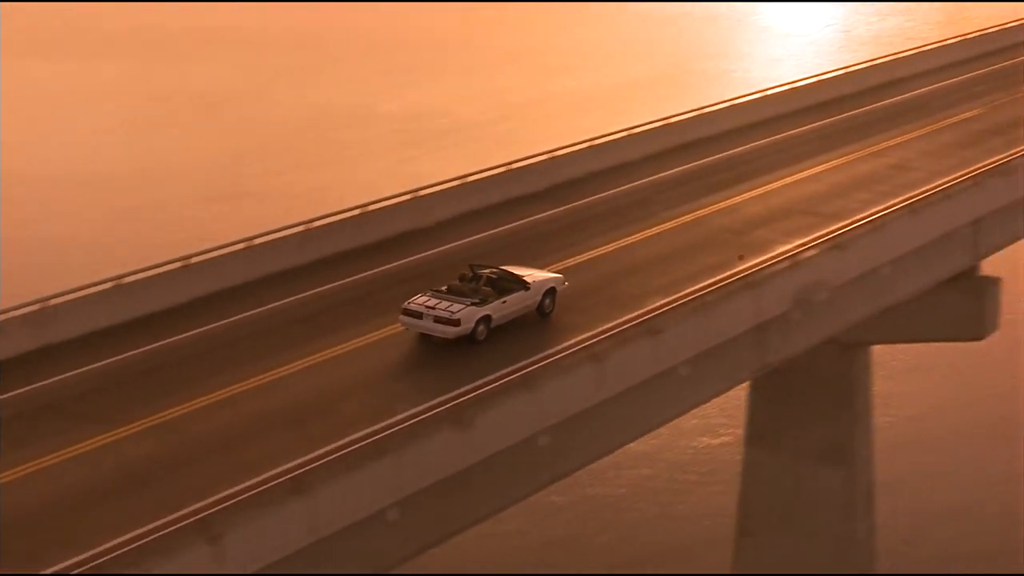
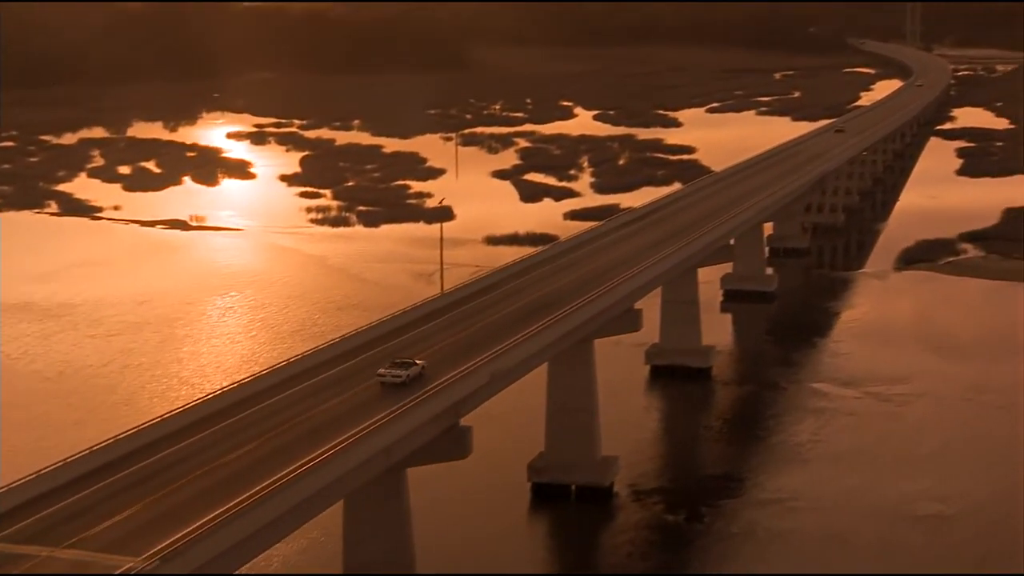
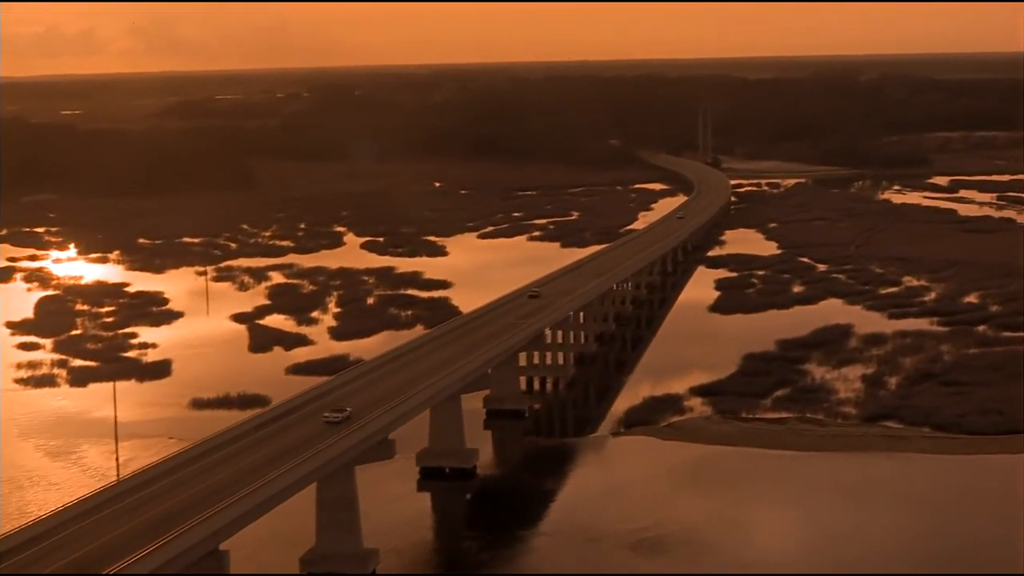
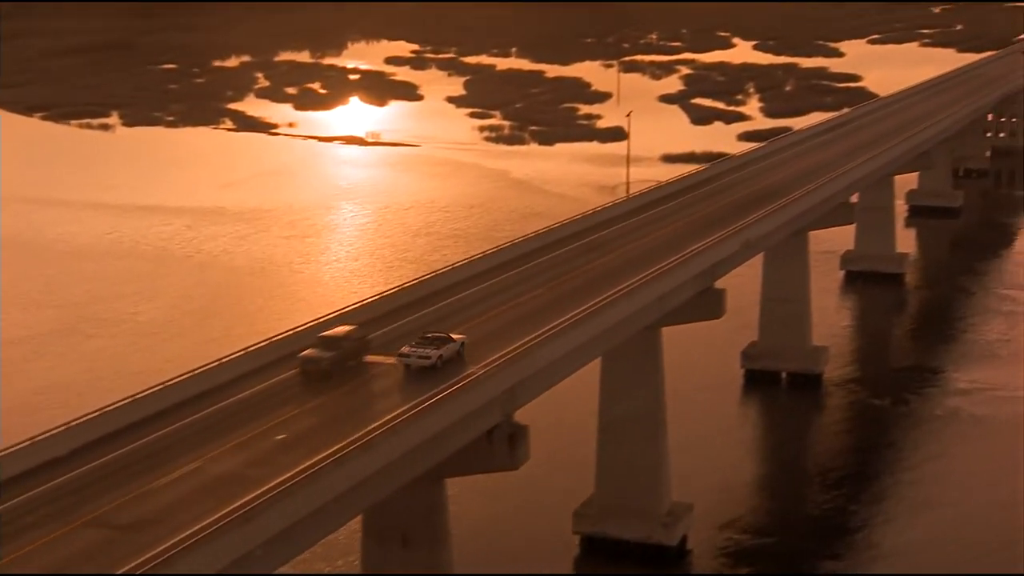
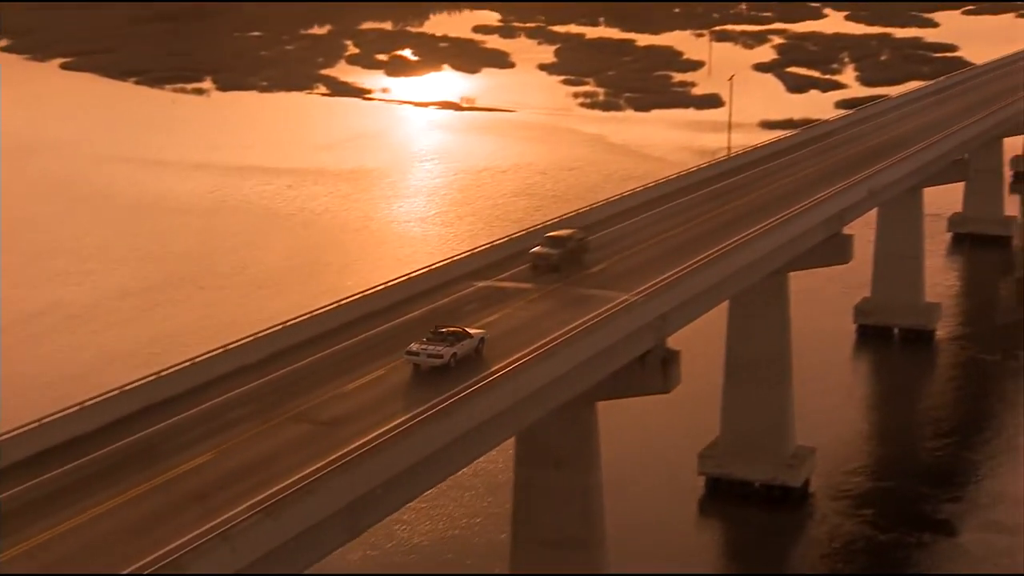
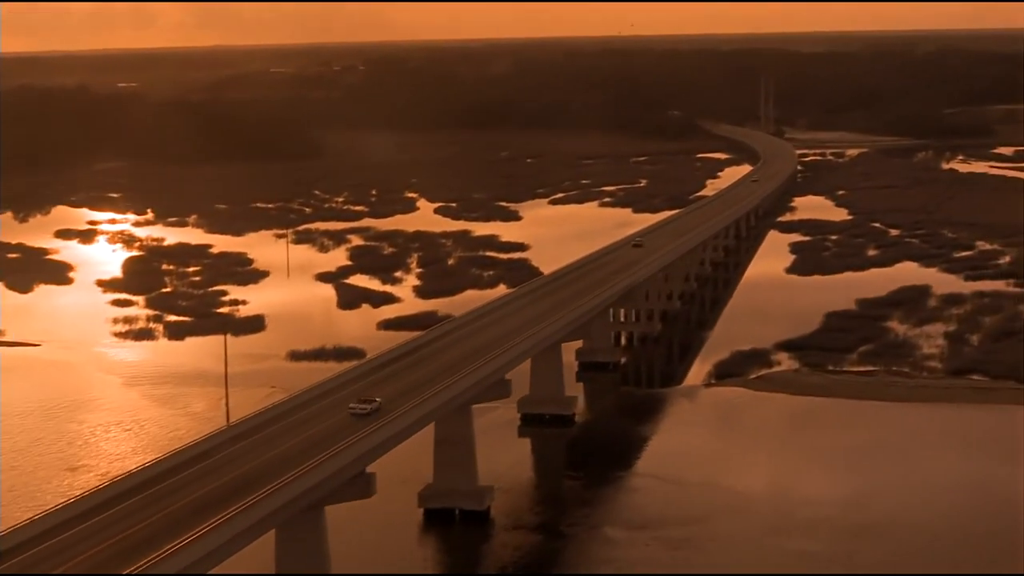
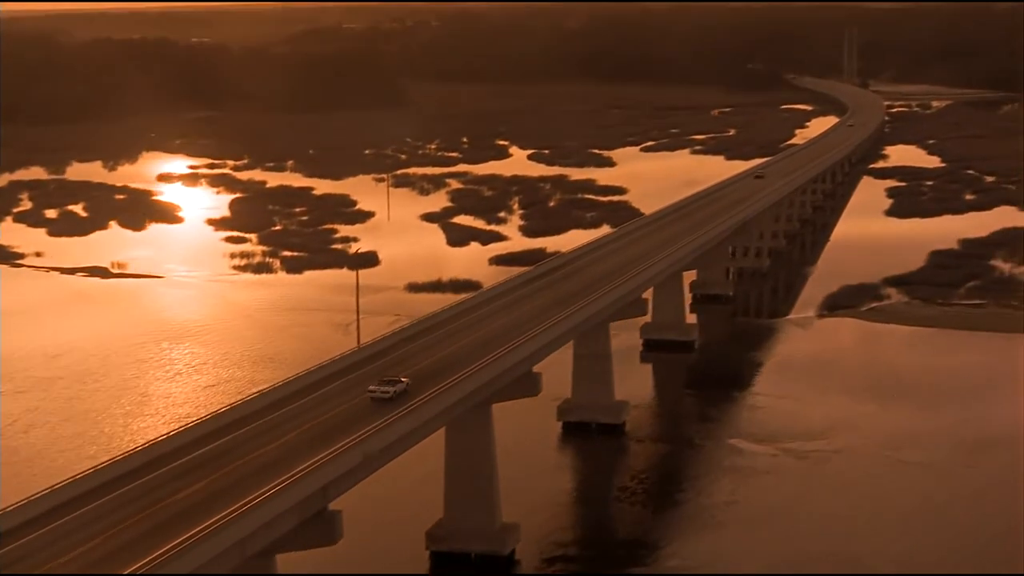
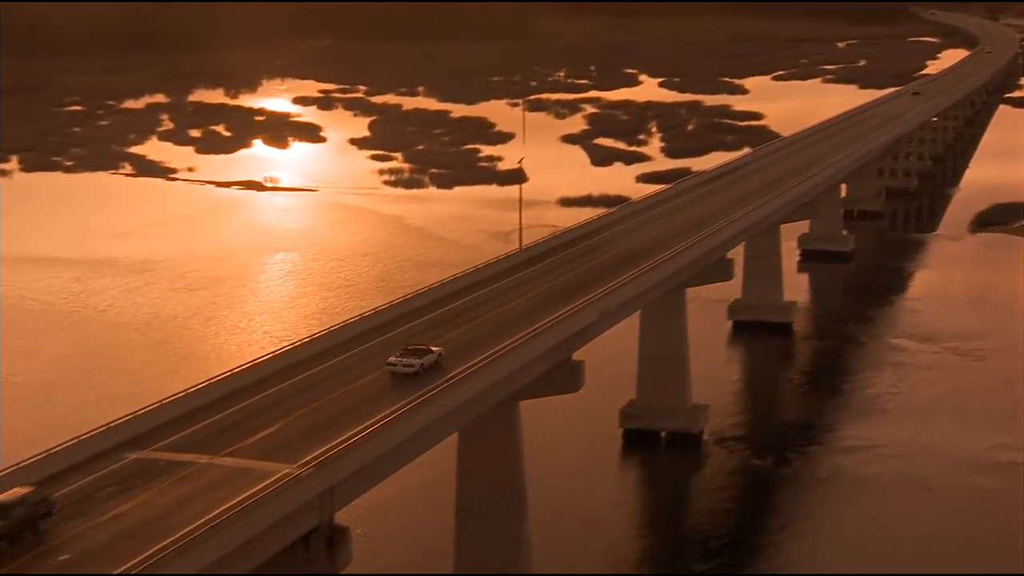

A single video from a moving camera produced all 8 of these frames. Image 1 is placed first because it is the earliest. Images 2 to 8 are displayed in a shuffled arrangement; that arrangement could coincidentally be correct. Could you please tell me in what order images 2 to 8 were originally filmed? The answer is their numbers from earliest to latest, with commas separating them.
5, 4, 8, 2, 7, 6, 3
